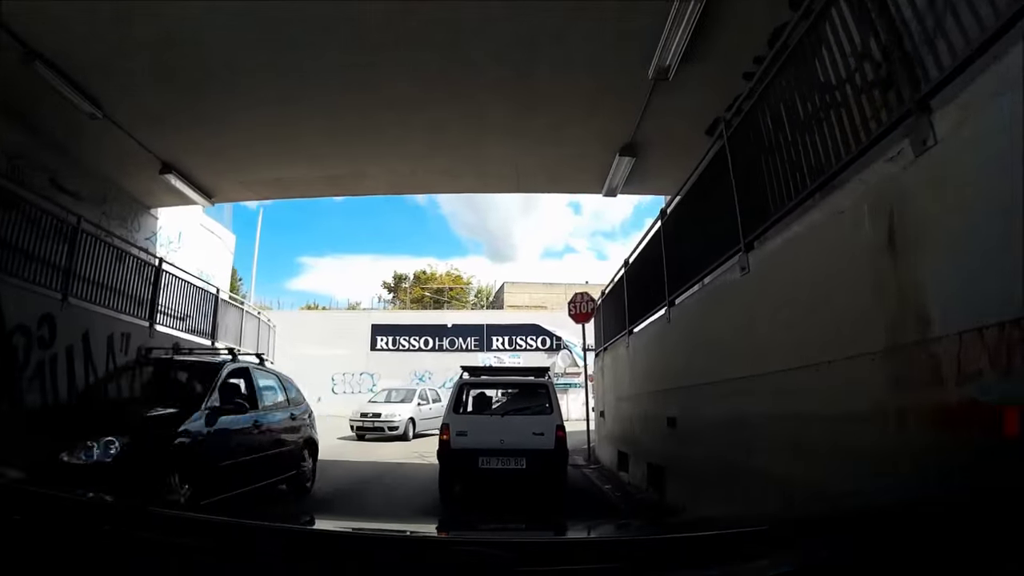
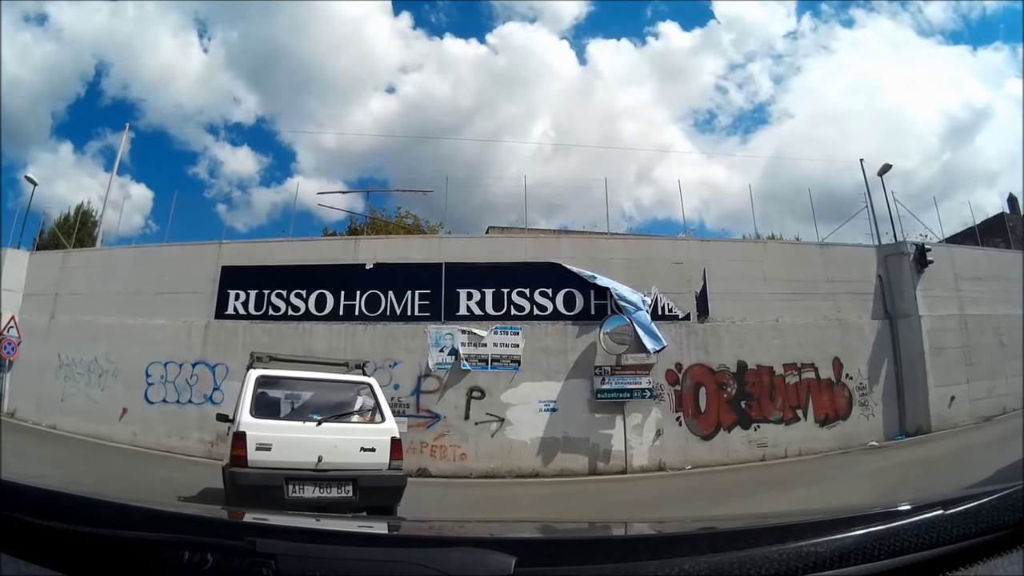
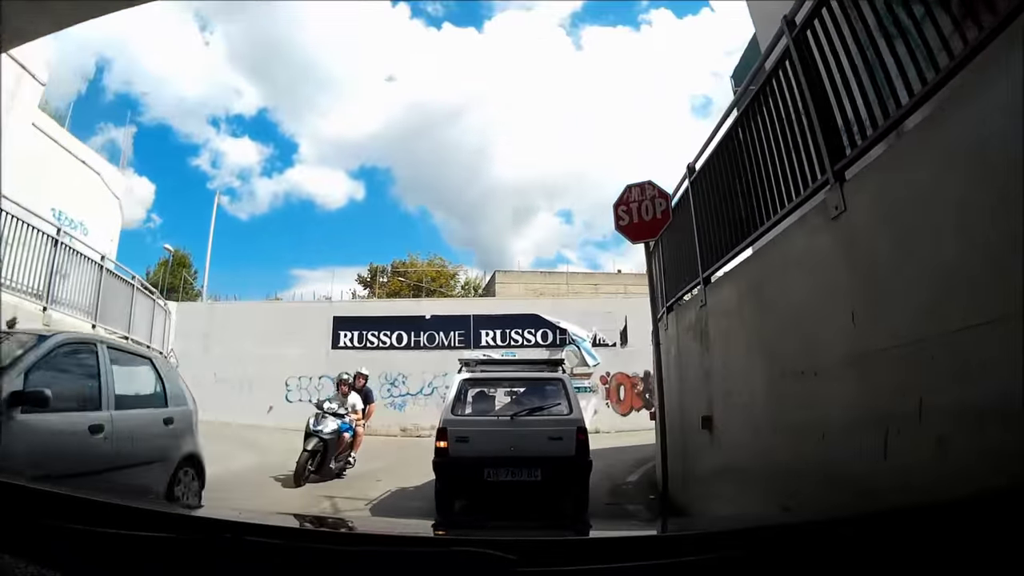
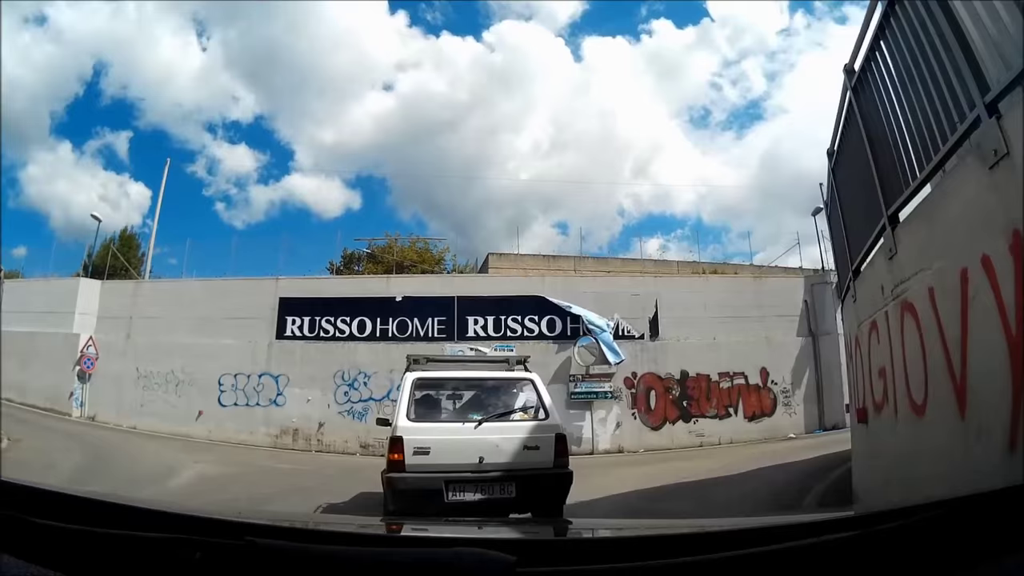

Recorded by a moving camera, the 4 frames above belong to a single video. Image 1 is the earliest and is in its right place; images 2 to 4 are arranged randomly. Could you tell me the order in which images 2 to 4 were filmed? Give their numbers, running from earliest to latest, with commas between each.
3, 4, 2
